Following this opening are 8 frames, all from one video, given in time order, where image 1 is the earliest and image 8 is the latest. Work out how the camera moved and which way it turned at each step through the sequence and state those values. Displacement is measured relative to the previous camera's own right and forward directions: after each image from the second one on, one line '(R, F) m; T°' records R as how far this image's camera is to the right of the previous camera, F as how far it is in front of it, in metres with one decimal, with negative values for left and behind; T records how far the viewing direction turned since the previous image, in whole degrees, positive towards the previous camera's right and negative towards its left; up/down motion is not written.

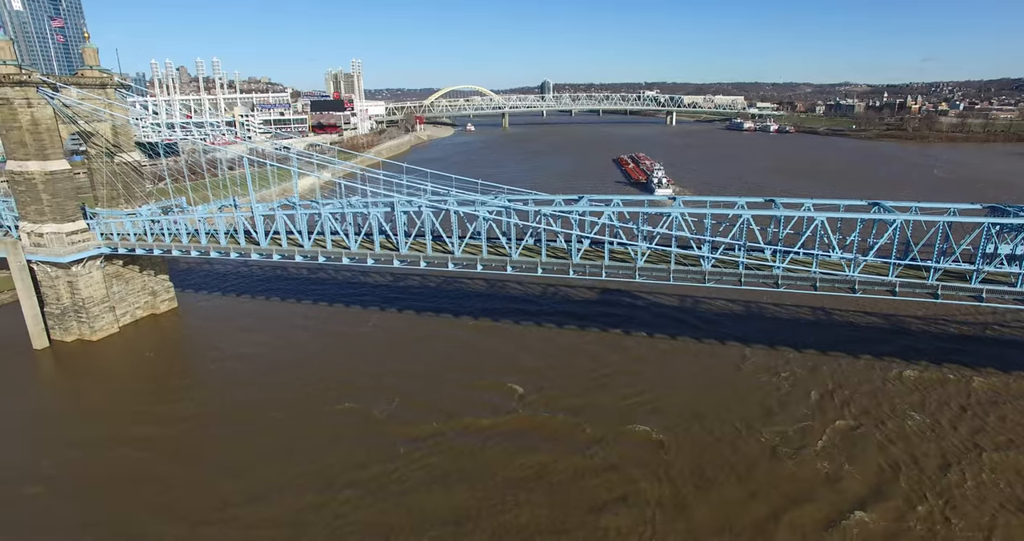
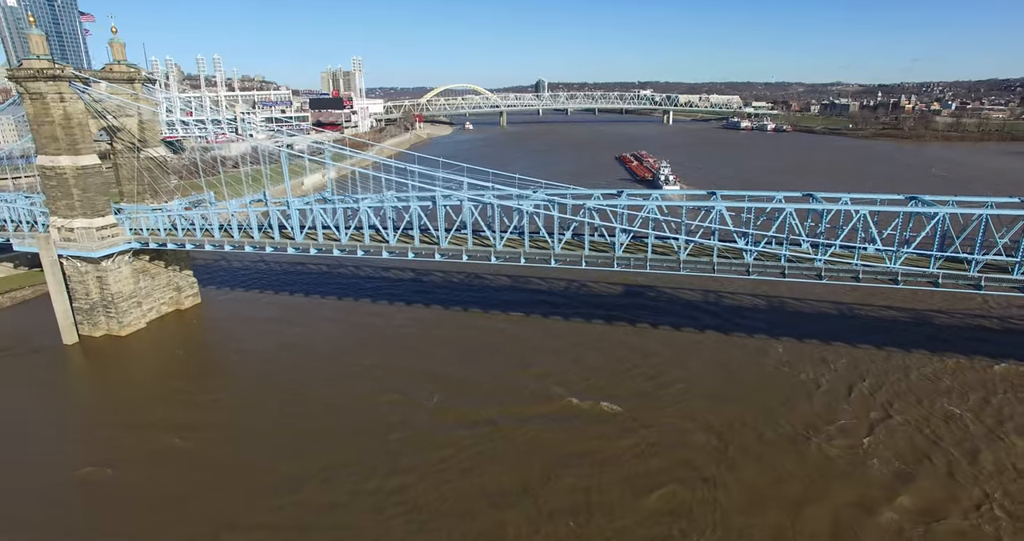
(-1.1, -0.1) m; +1°
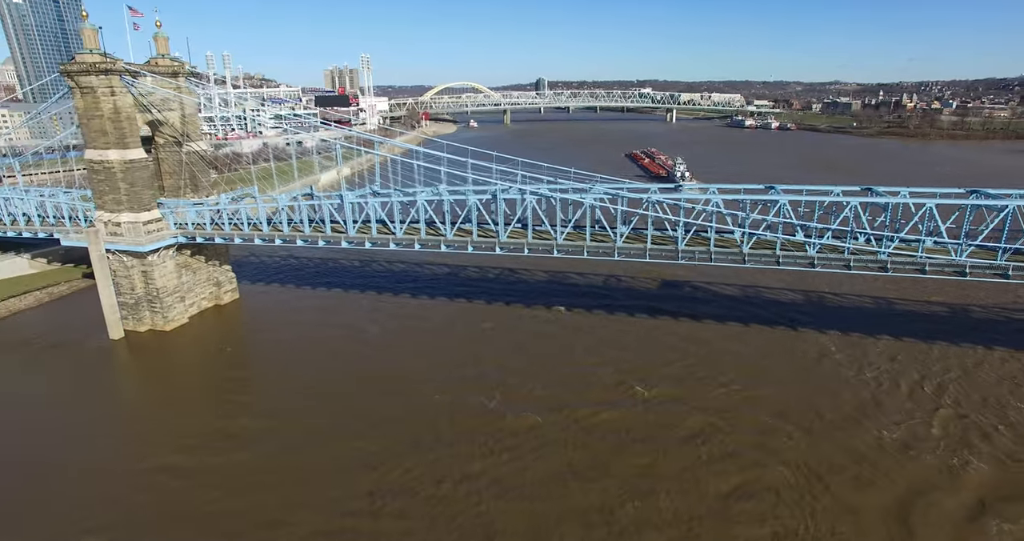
(-1.4, 0.0) m; 0°
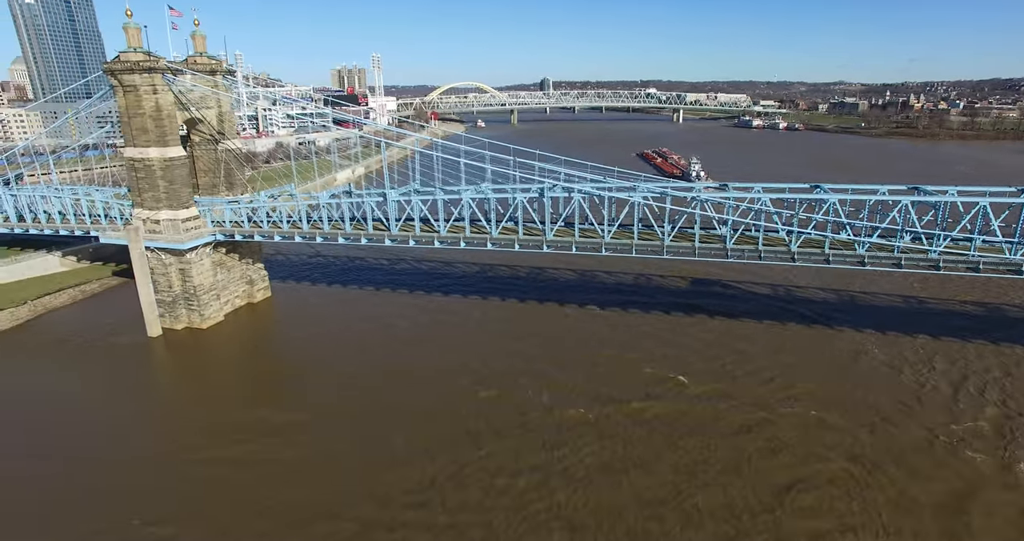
(-1.0, 0.0) m; 0°
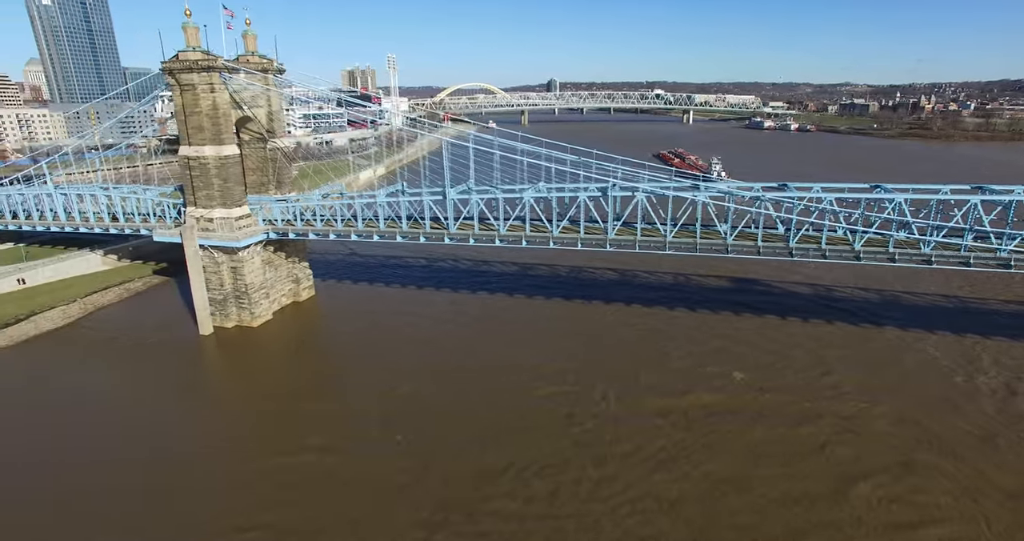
(-1.3, 0.0) m; 0°
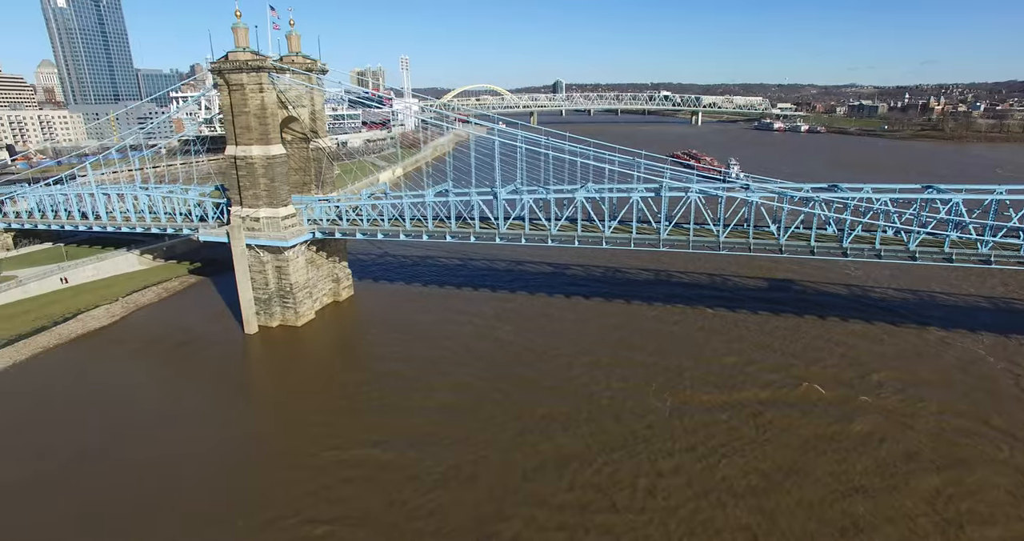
(-1.1, 0.0) m; 0°
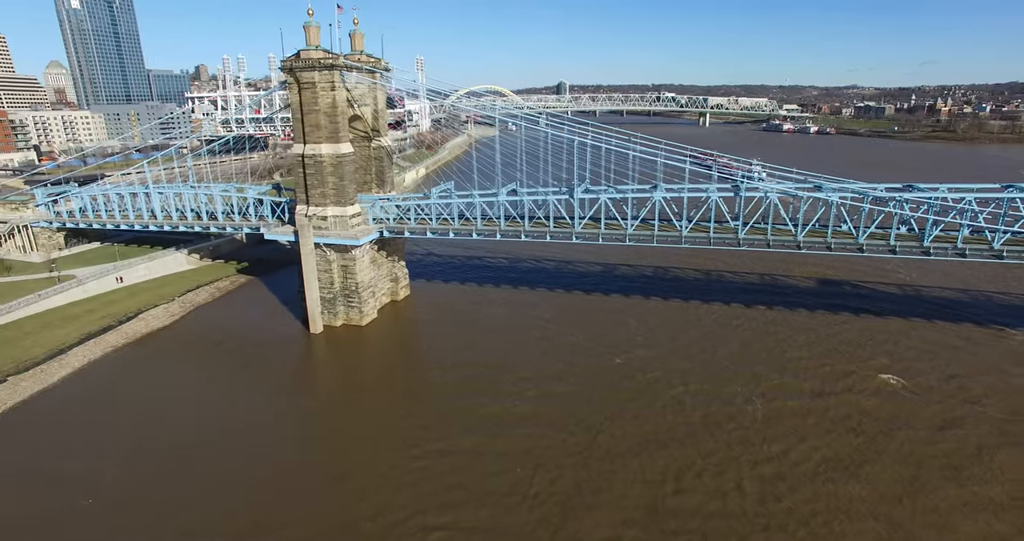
(-1.9, 0.0) m; 0°
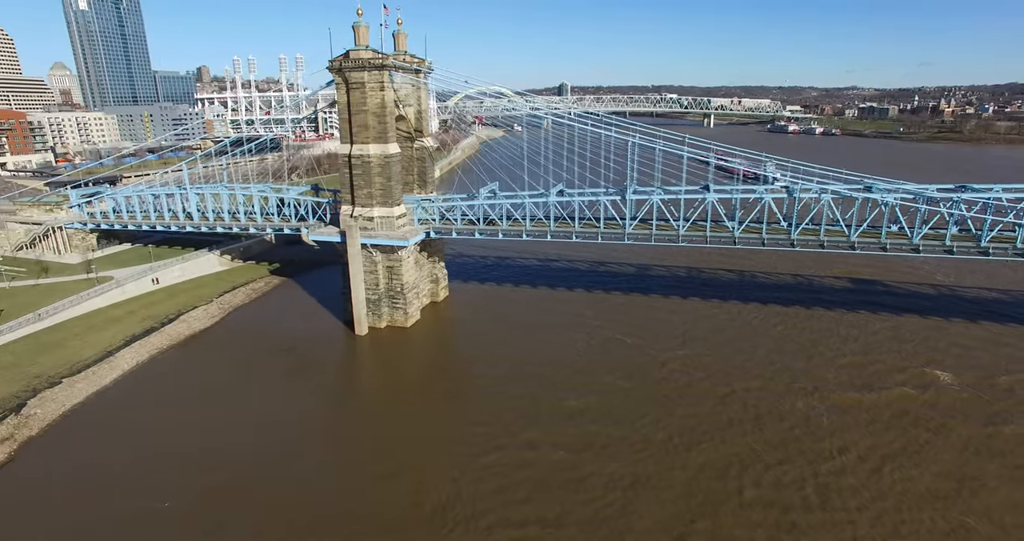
(-1.3, +0.1) m; 0°
